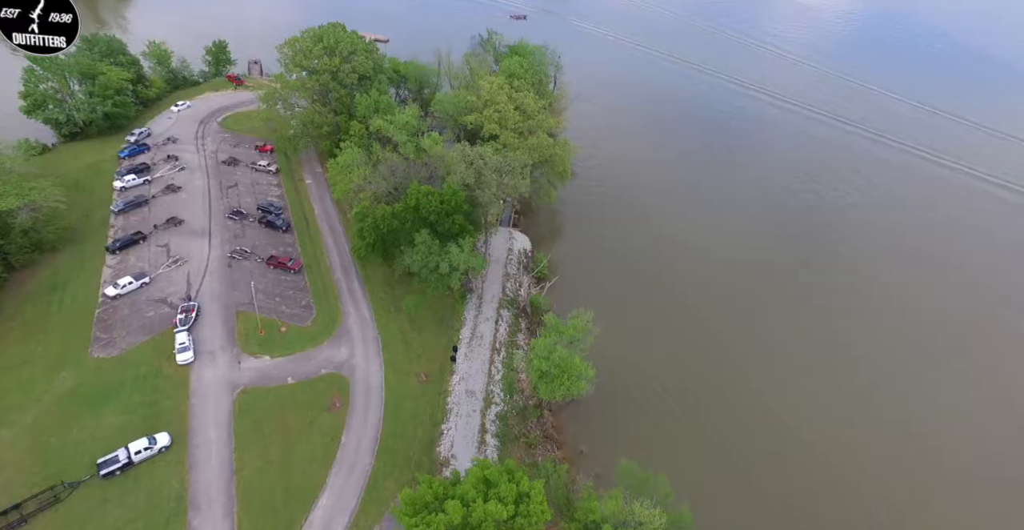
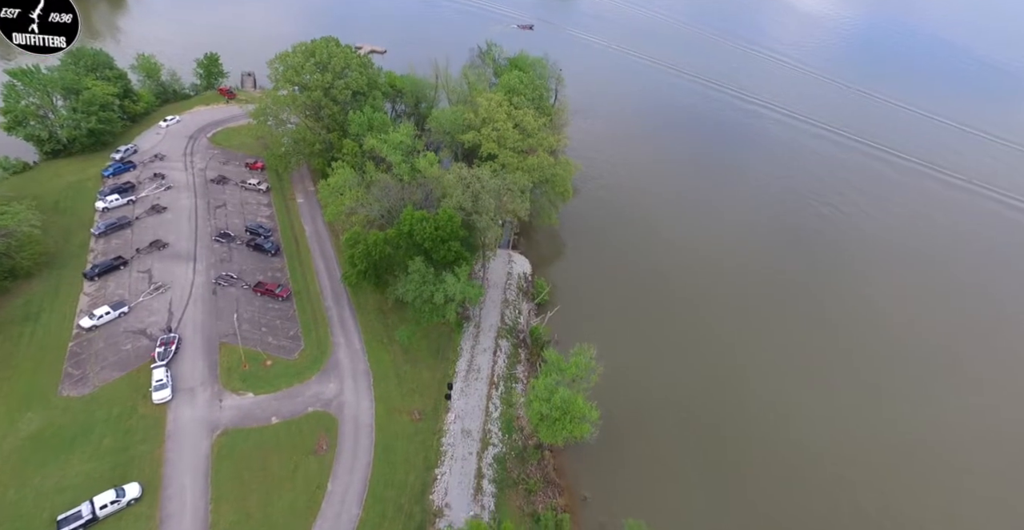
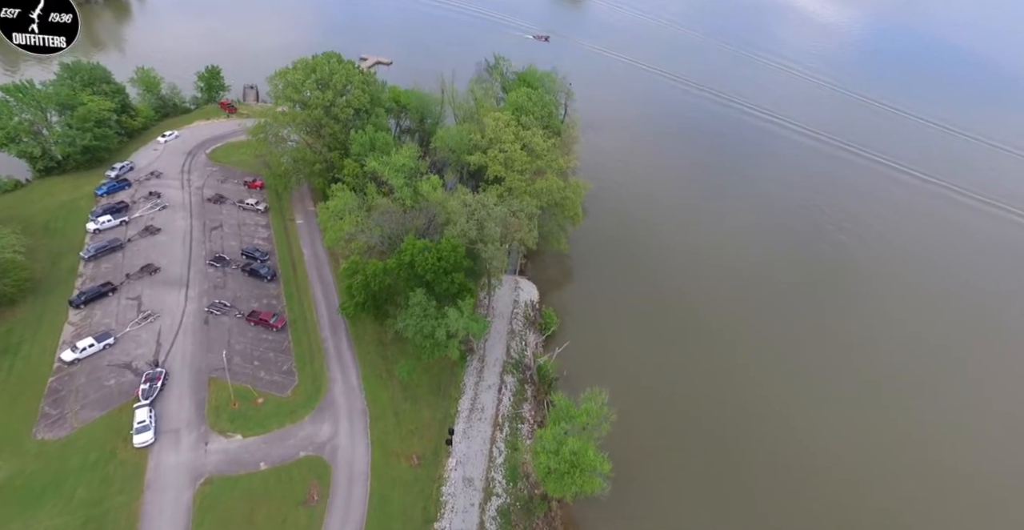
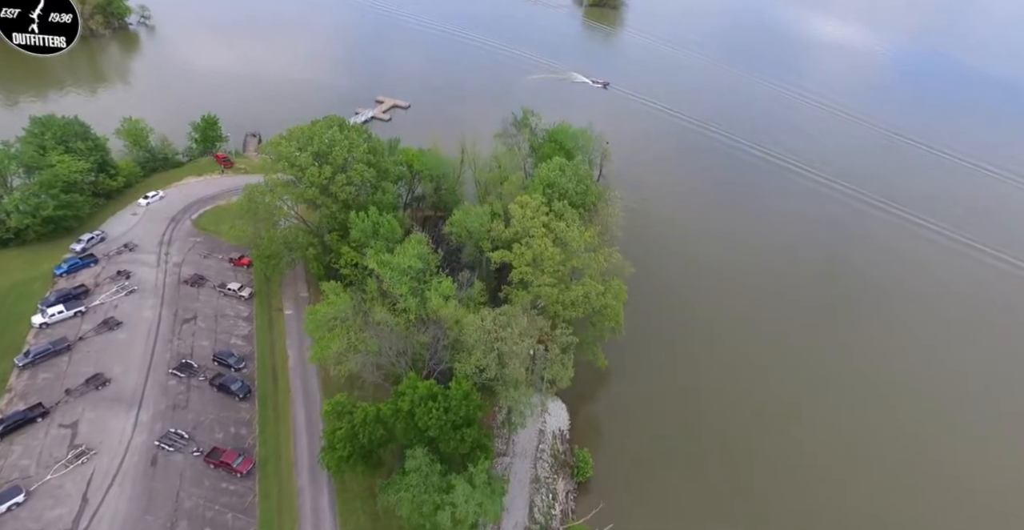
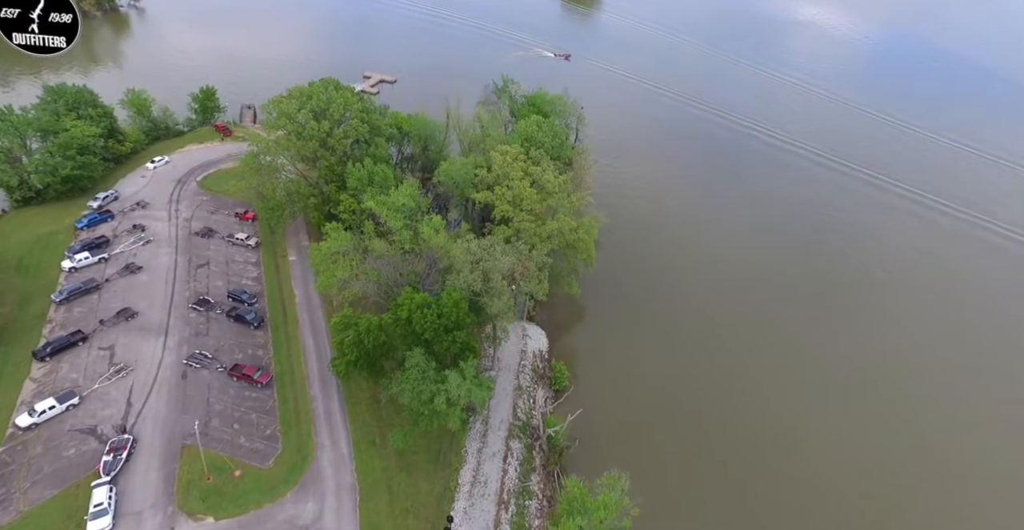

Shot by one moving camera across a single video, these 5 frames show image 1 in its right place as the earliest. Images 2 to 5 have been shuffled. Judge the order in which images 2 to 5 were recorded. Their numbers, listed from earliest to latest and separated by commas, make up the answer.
2, 3, 5, 4
